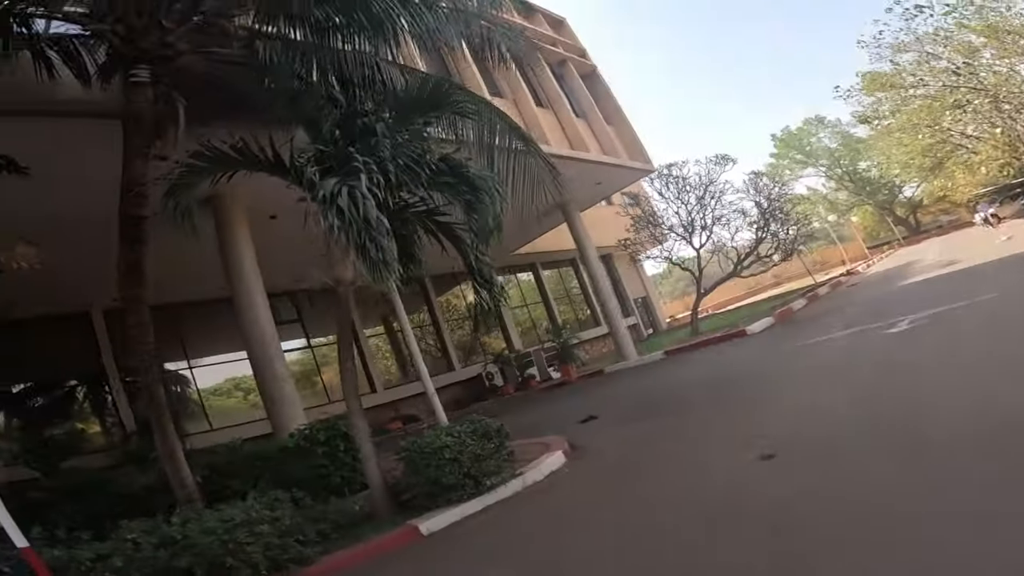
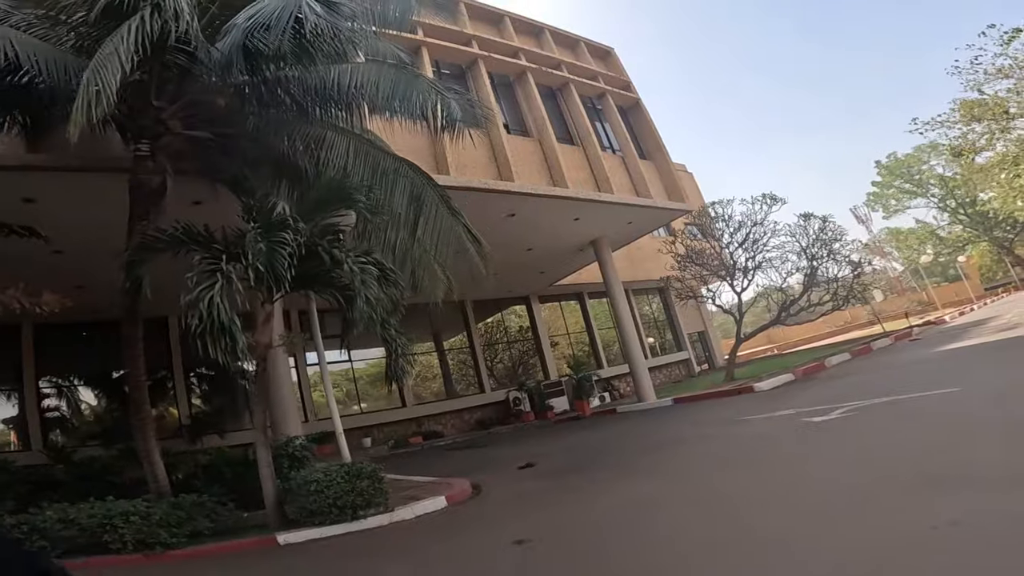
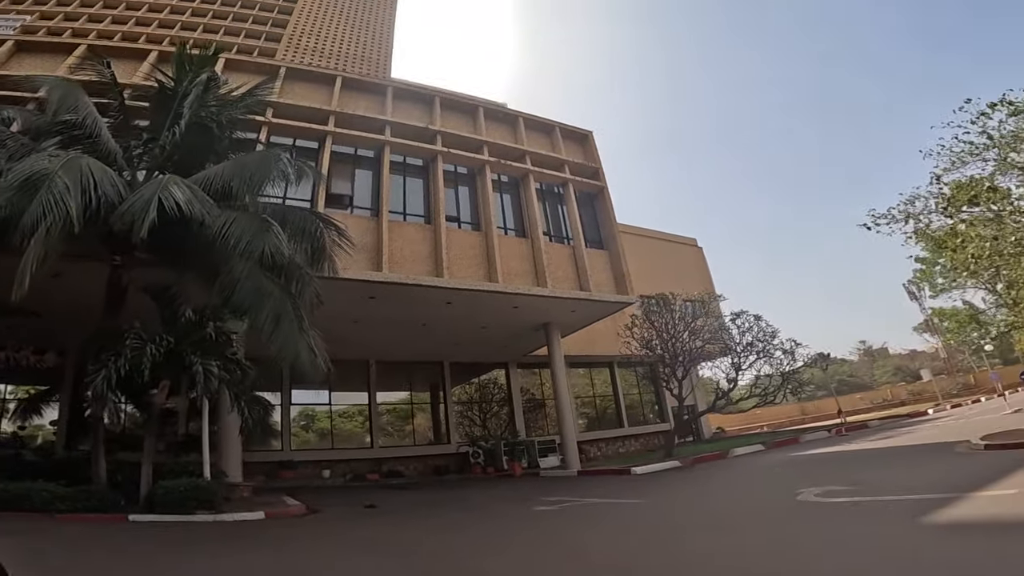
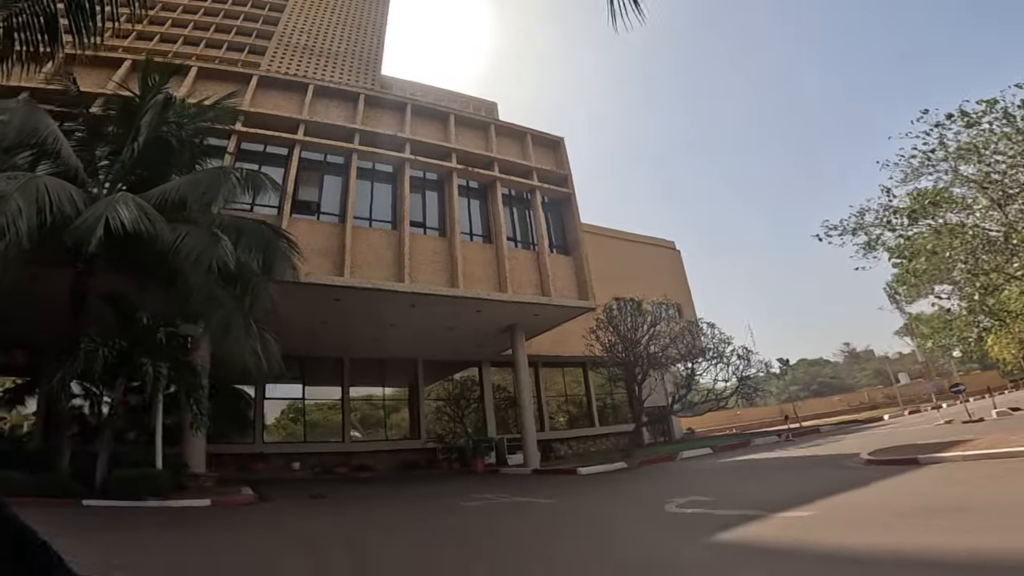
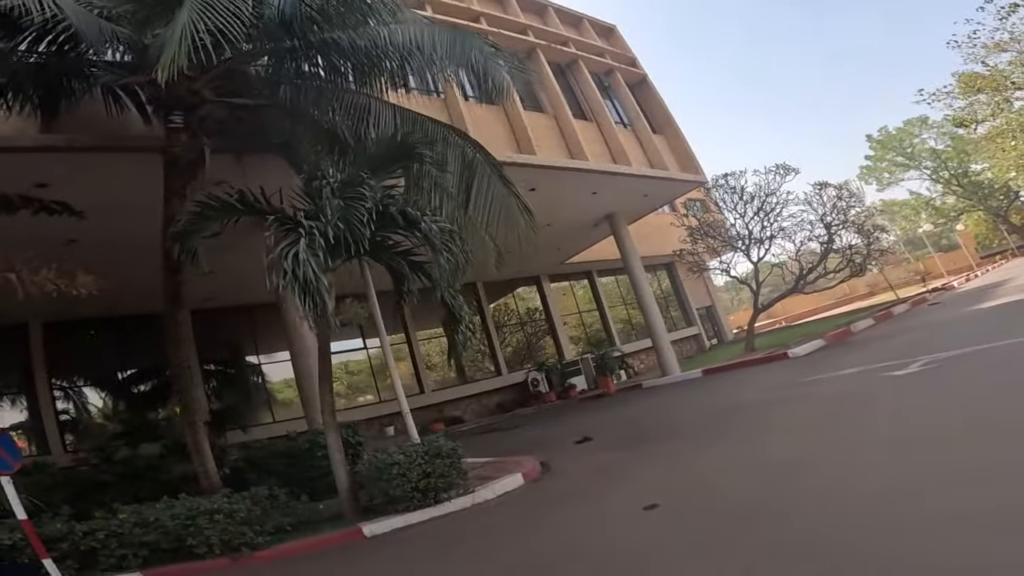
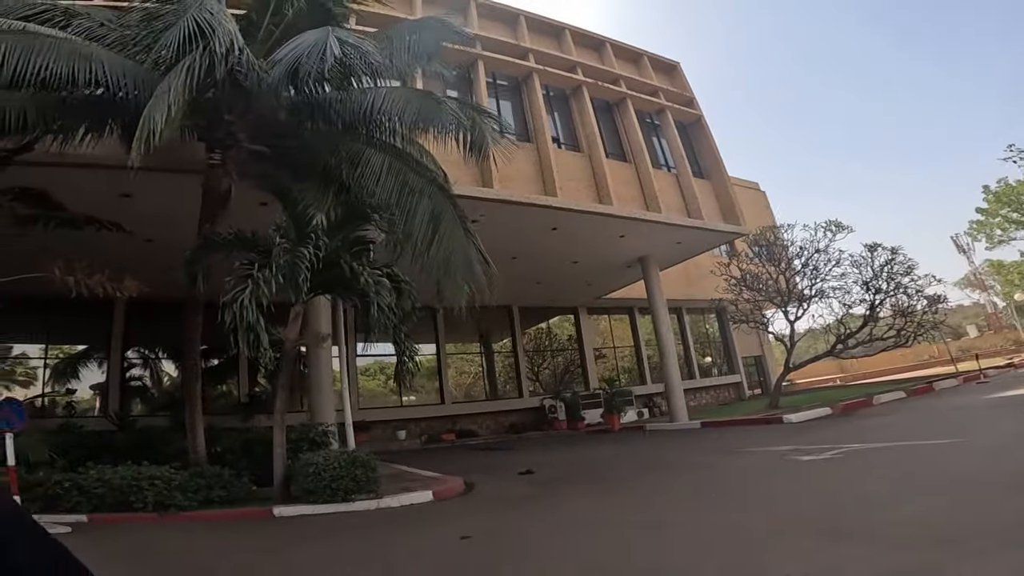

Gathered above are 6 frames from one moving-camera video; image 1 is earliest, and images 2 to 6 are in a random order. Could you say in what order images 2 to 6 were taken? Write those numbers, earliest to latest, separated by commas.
5, 2, 6, 3, 4
